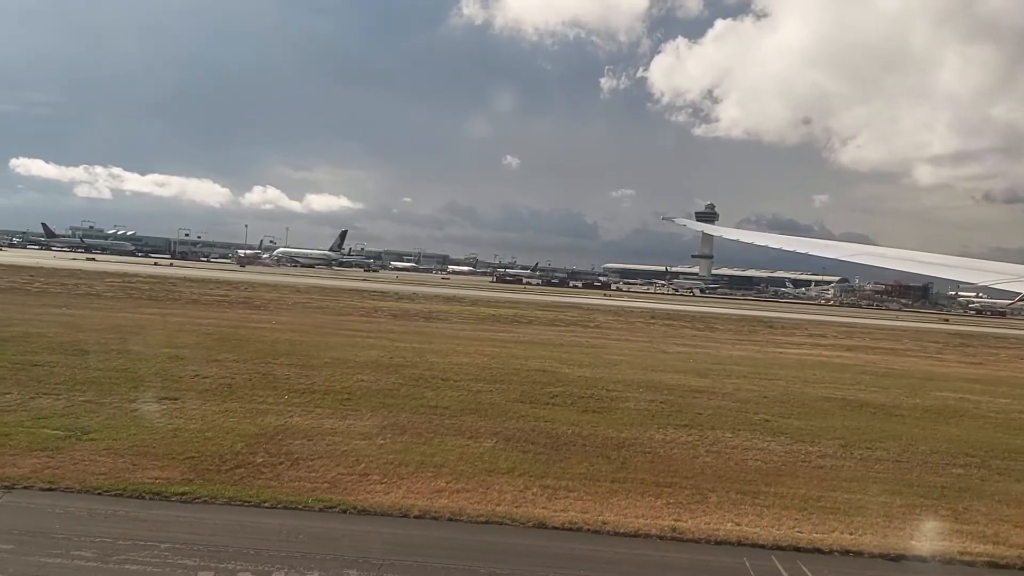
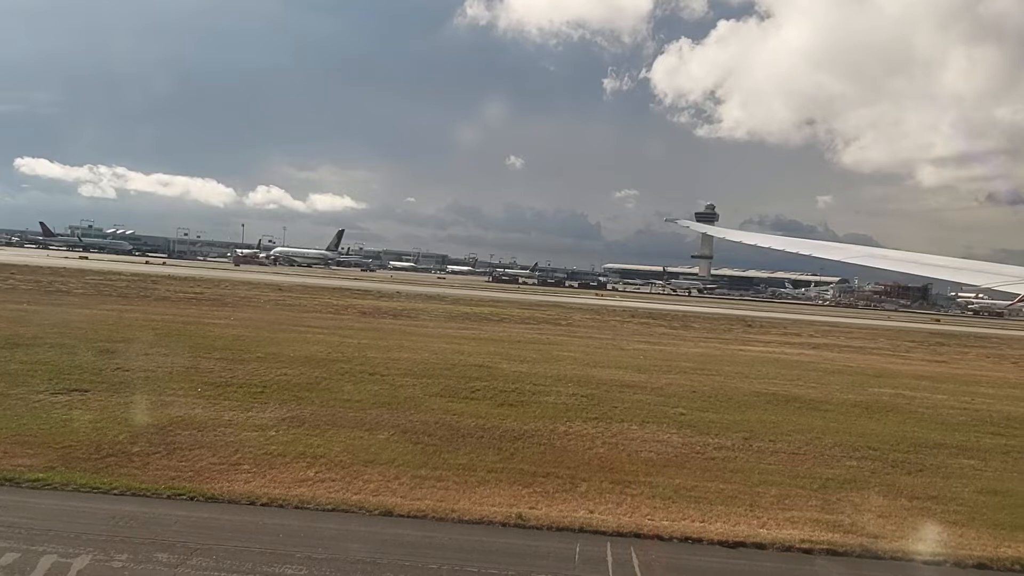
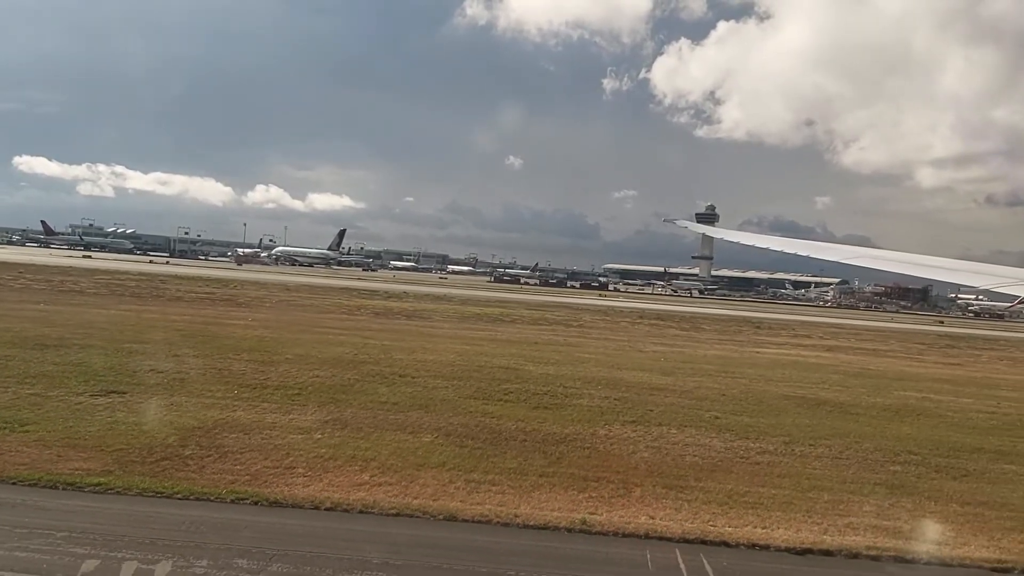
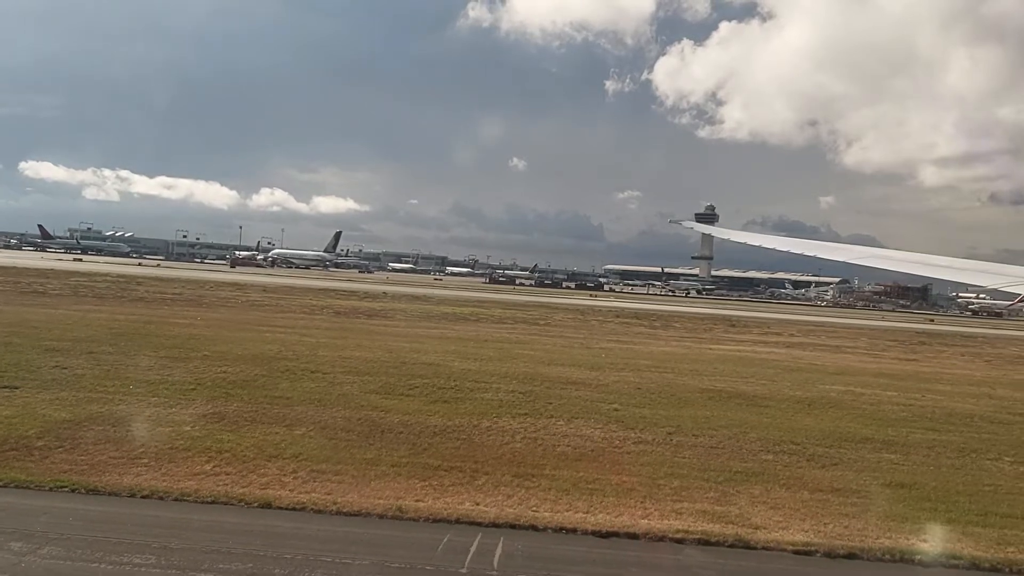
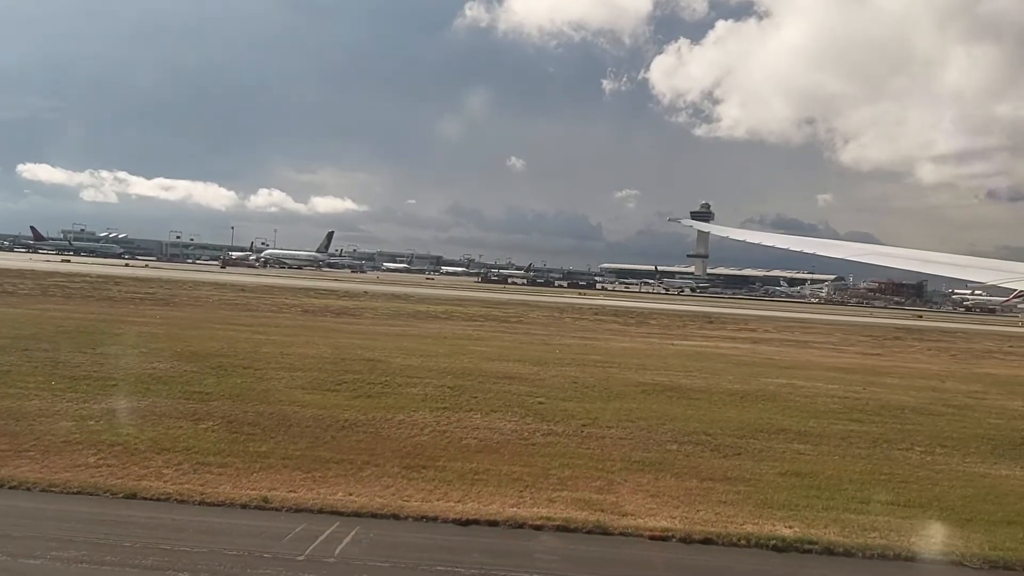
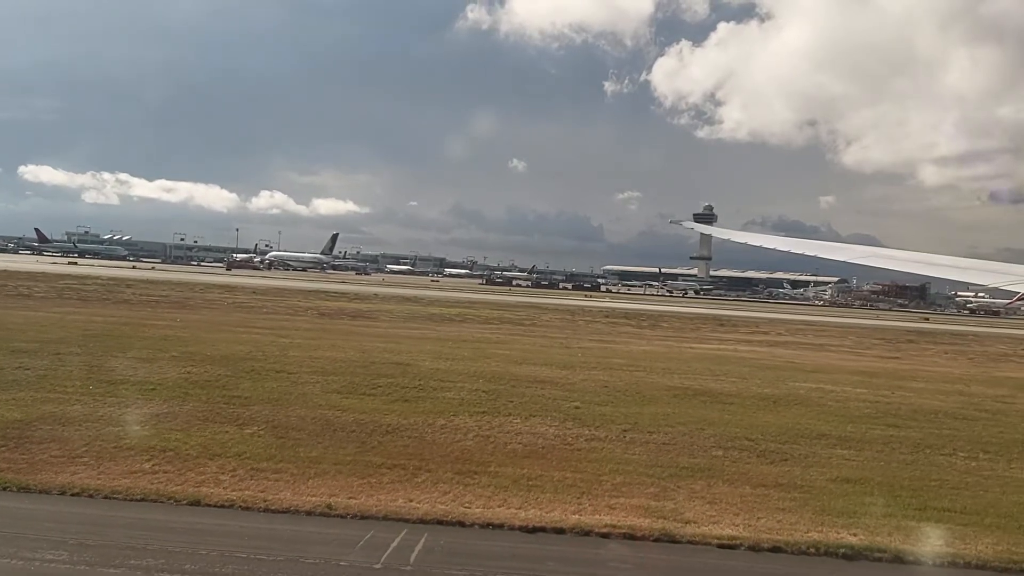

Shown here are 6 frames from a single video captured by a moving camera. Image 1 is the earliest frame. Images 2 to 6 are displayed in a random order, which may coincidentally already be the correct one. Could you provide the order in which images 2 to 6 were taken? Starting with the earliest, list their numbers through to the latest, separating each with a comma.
3, 2, 4, 6, 5
